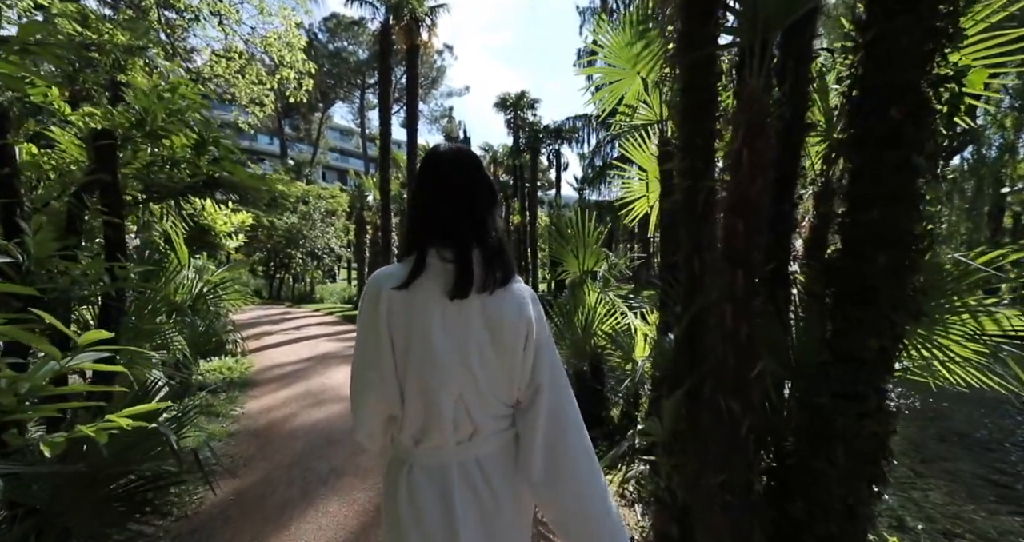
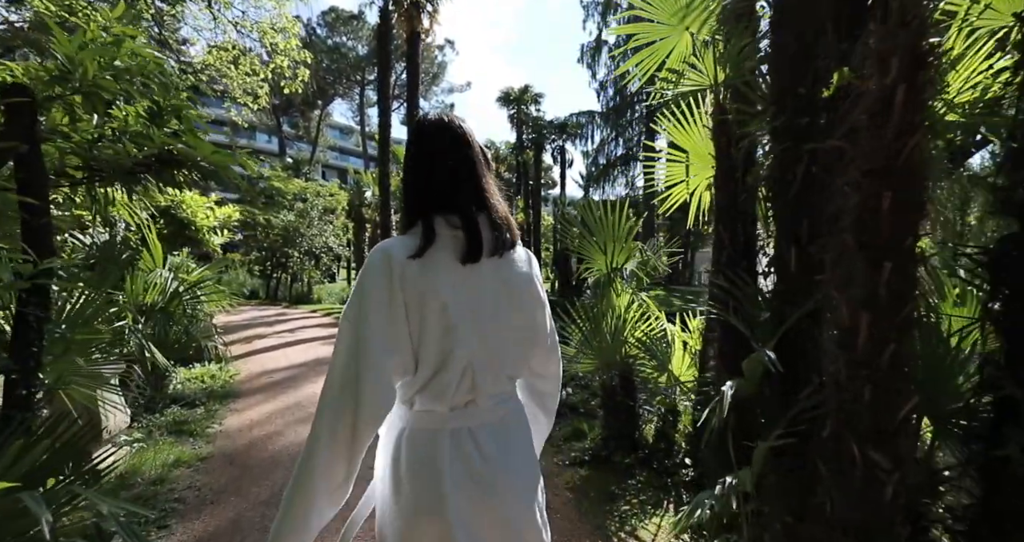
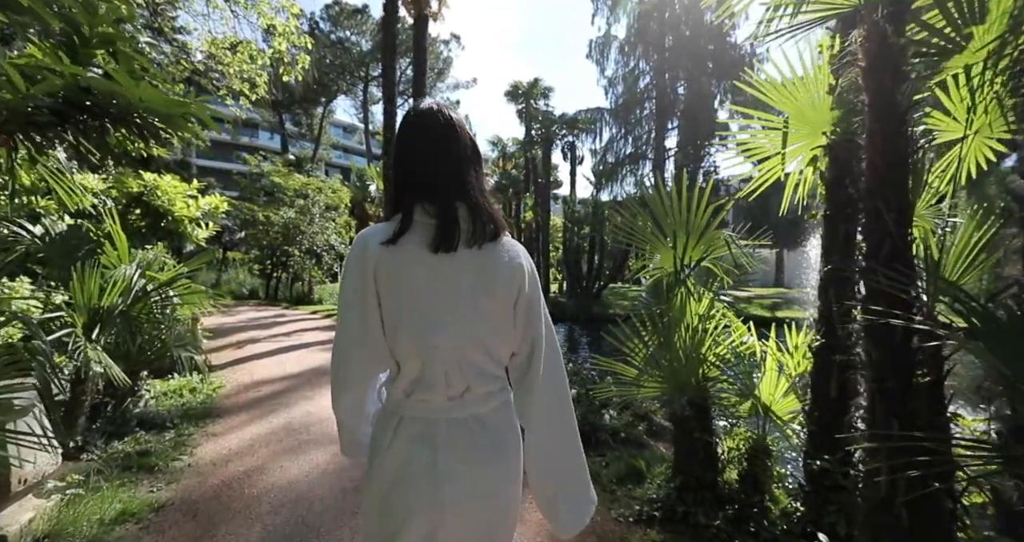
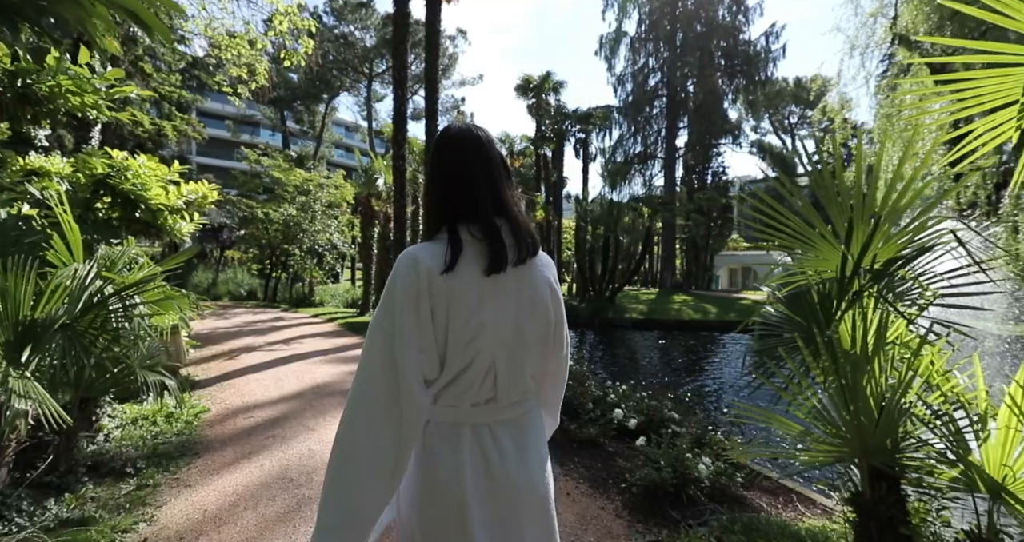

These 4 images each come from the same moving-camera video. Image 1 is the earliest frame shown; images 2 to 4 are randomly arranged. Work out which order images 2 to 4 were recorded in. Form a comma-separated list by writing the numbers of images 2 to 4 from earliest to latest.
2, 3, 4
